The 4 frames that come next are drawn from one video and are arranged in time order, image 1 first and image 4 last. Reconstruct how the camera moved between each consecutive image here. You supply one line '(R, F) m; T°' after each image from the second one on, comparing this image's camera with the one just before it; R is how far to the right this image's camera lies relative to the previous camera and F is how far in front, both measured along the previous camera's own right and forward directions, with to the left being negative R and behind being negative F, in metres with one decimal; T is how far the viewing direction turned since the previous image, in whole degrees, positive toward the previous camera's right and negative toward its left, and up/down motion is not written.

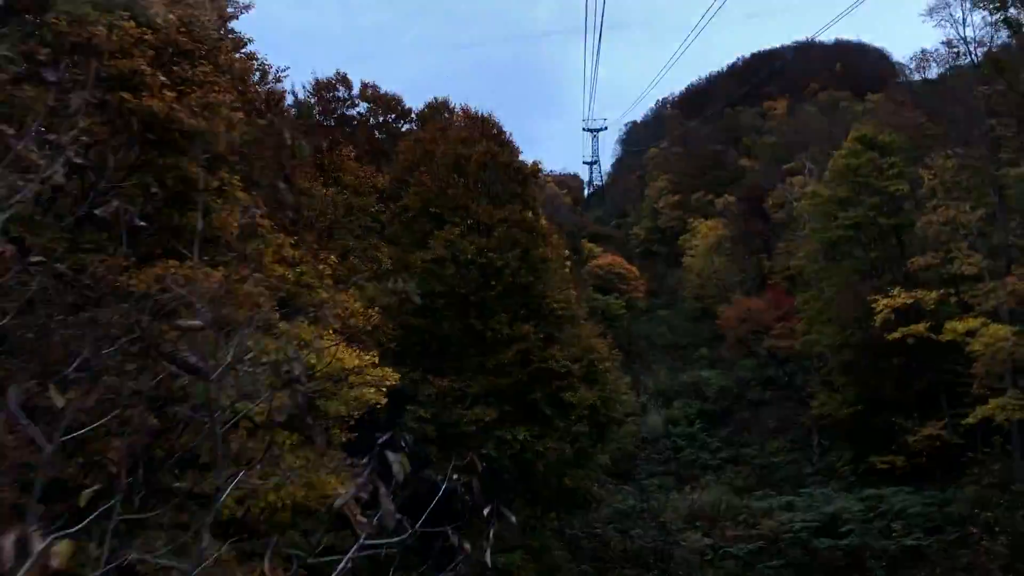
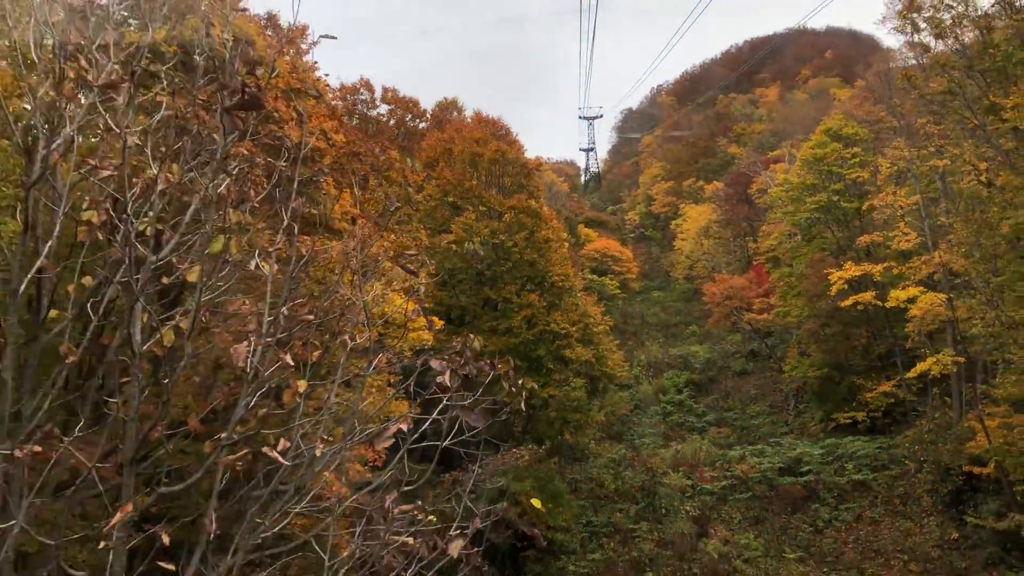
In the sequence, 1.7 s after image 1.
(-0.1, -1.8) m; 0°
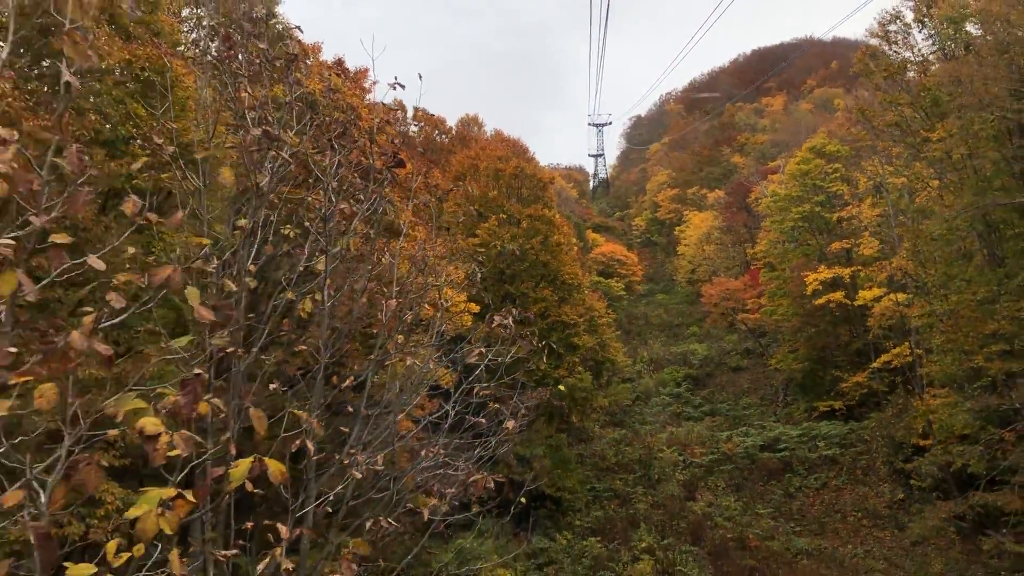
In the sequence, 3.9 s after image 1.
(-0.1, -1.9) m; -1°
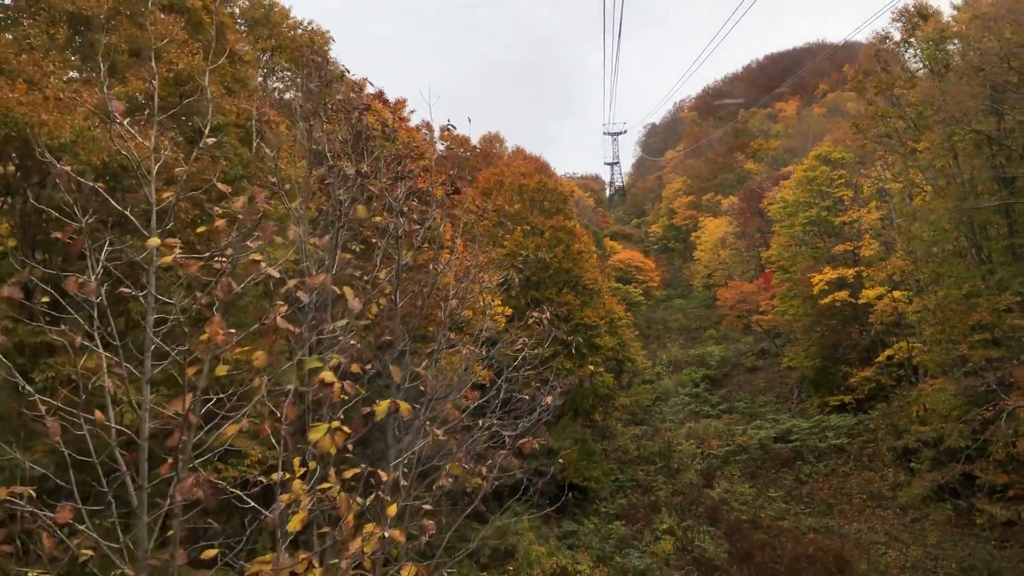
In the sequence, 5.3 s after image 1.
(-0.1, -1.1) m; -1°
